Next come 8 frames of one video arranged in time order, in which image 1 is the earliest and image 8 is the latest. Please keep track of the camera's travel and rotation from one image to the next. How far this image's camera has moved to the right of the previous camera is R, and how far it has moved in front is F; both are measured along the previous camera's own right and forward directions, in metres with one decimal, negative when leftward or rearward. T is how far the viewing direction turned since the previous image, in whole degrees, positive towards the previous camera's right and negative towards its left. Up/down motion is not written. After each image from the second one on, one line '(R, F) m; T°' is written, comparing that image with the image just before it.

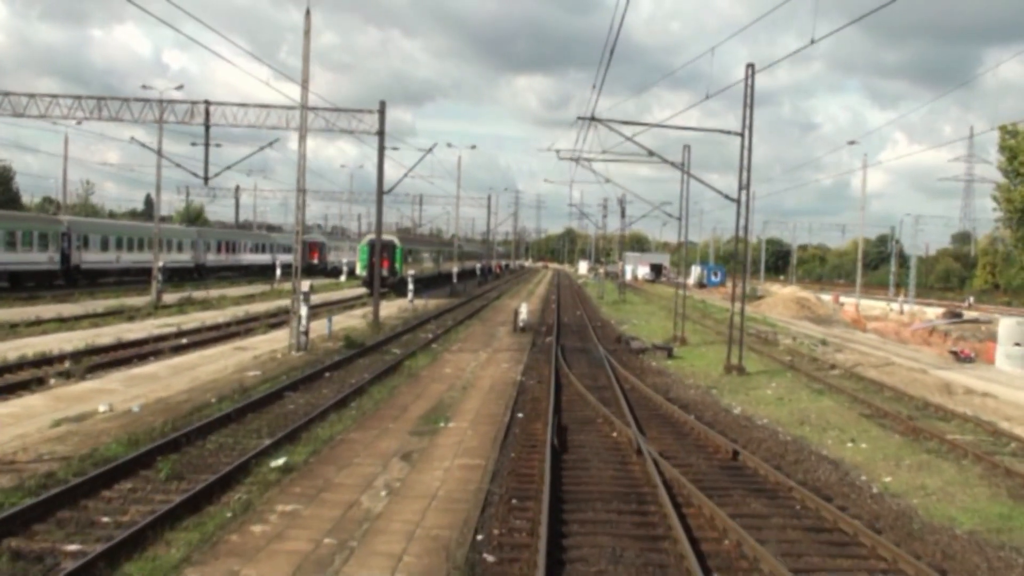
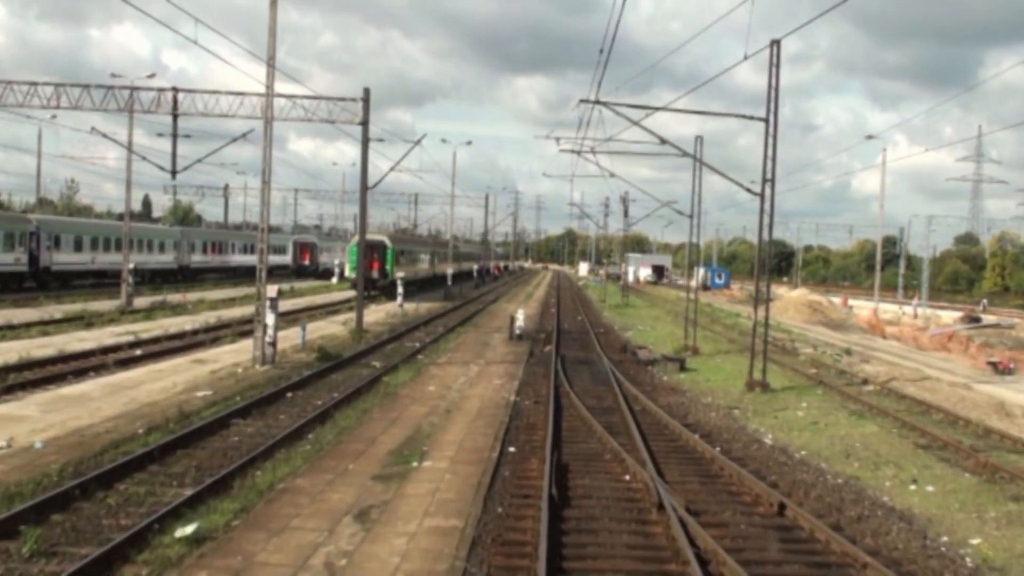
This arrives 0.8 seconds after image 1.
(+0.1, +2.8) m; 0°
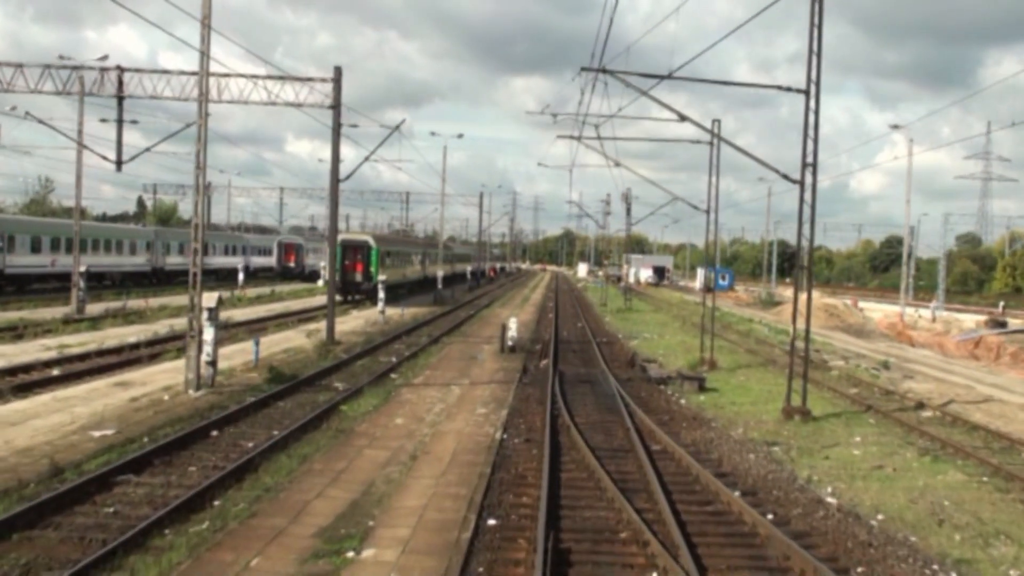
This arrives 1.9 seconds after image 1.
(+0.1, +3.7) m; 0°
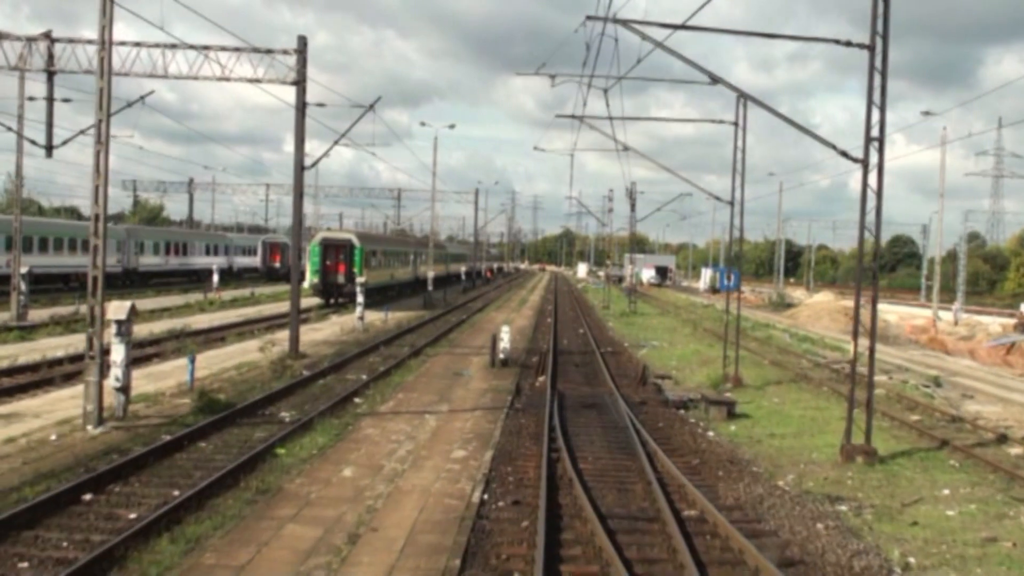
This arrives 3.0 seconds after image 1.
(+0.1, +3.7) m; 0°
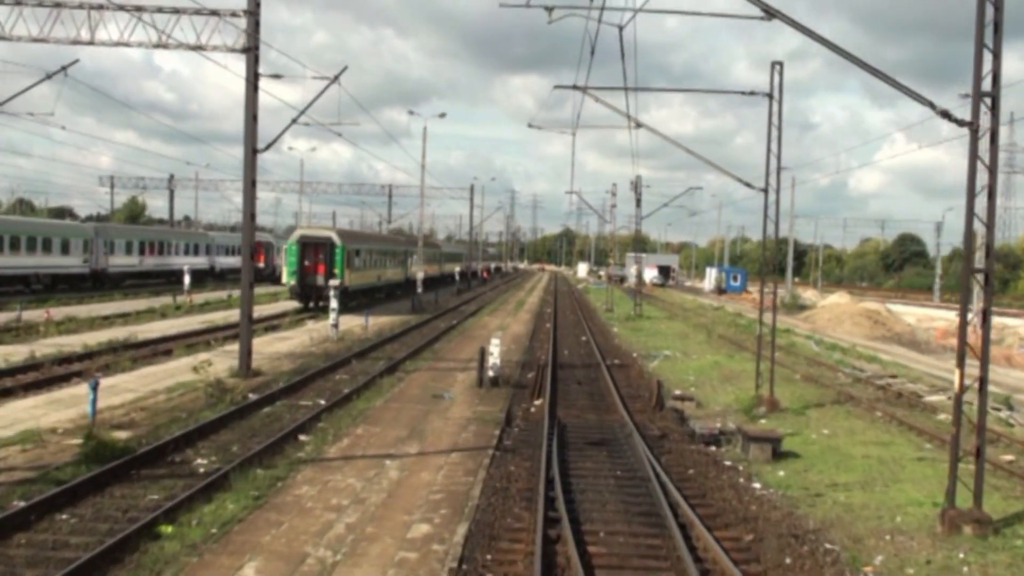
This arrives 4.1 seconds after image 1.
(+0.1, +3.7) m; 0°
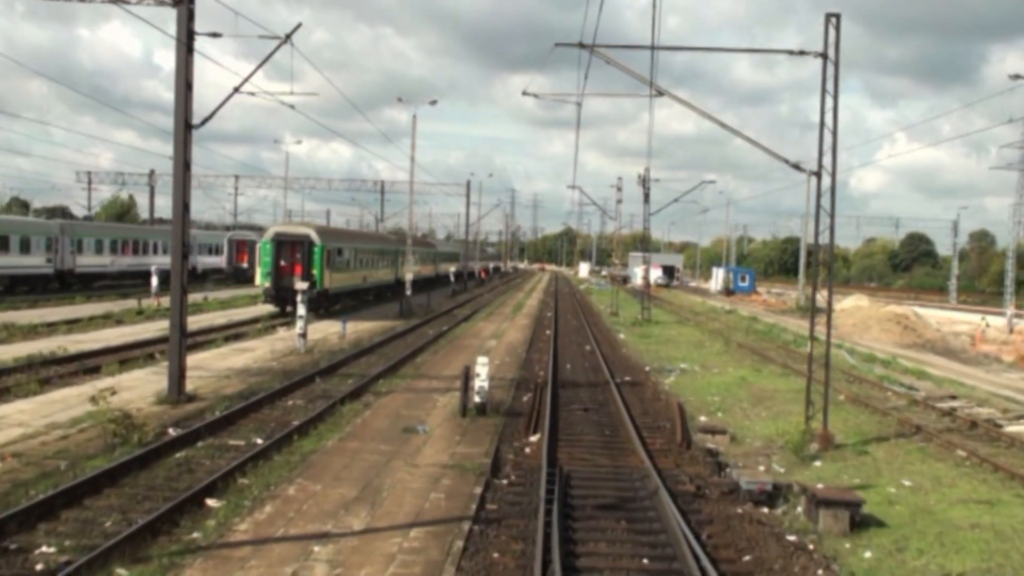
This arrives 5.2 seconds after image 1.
(+0.1, +3.7) m; 0°
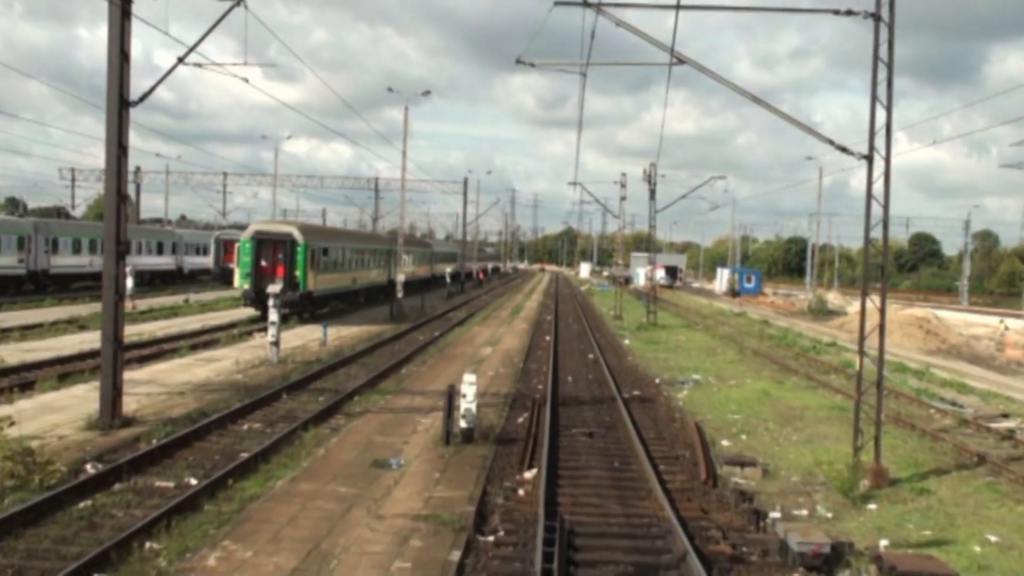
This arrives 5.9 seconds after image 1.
(+0.1, +2.4) m; 0°
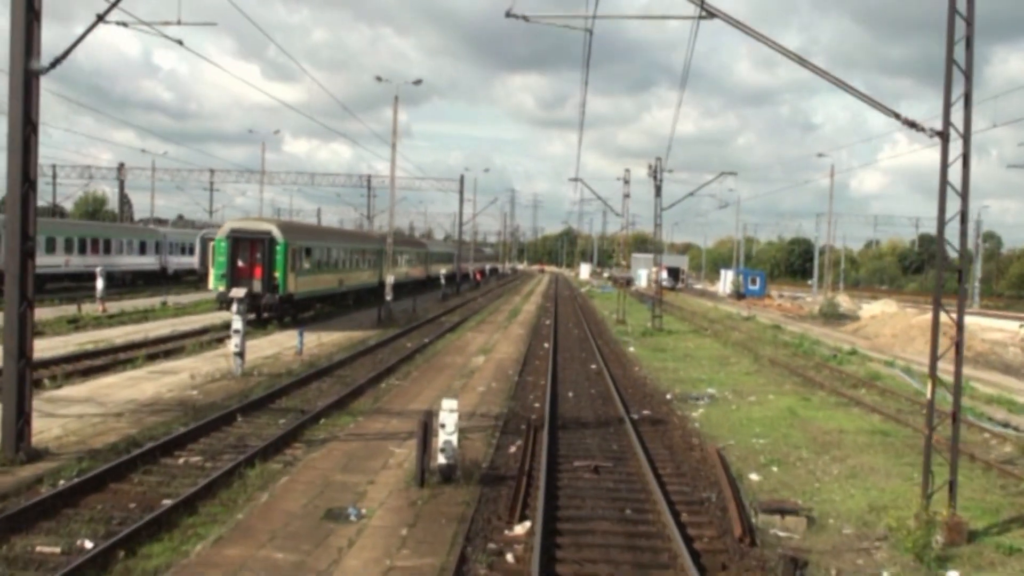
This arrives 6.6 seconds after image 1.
(+0.1, +2.4) m; 0°
